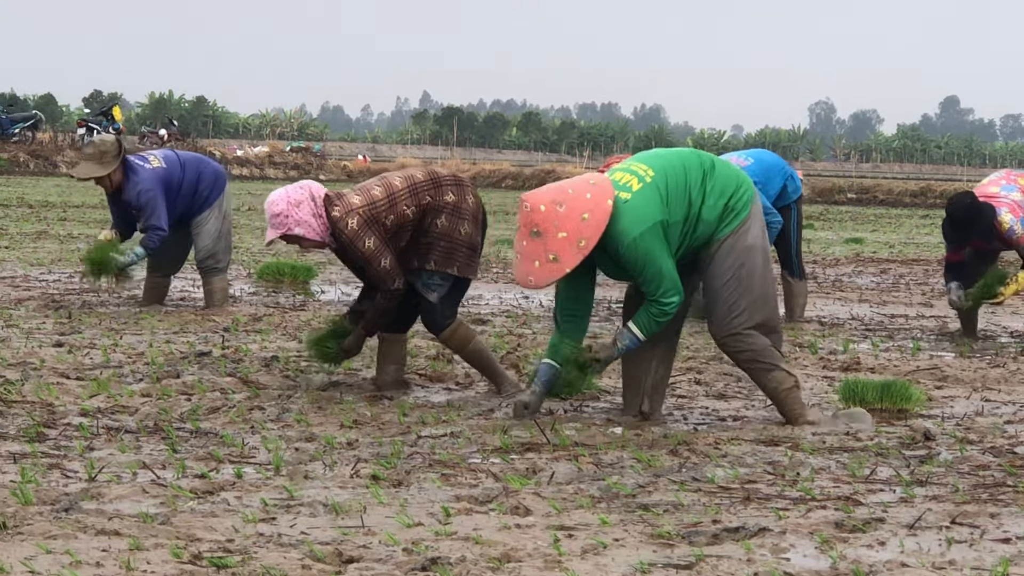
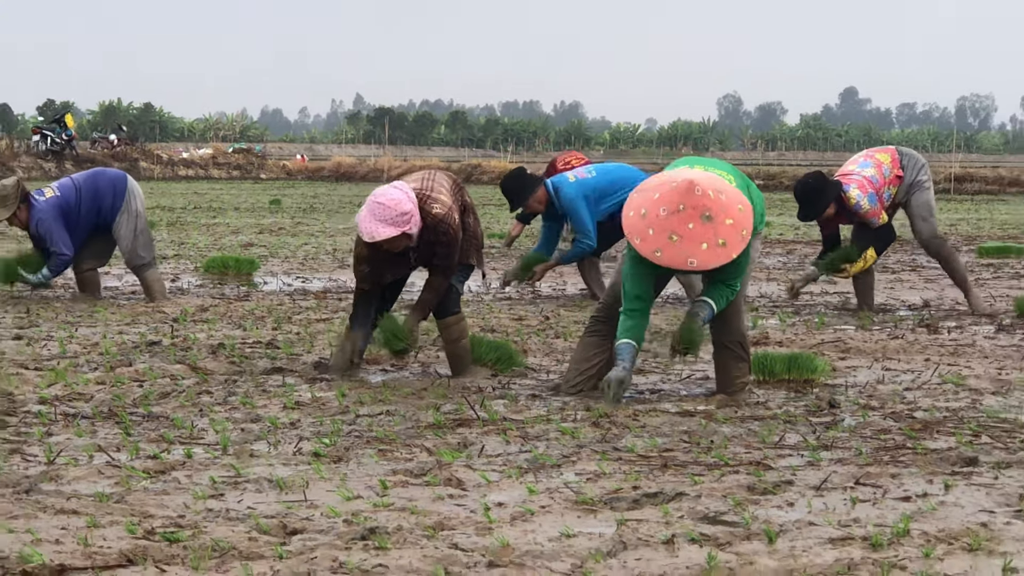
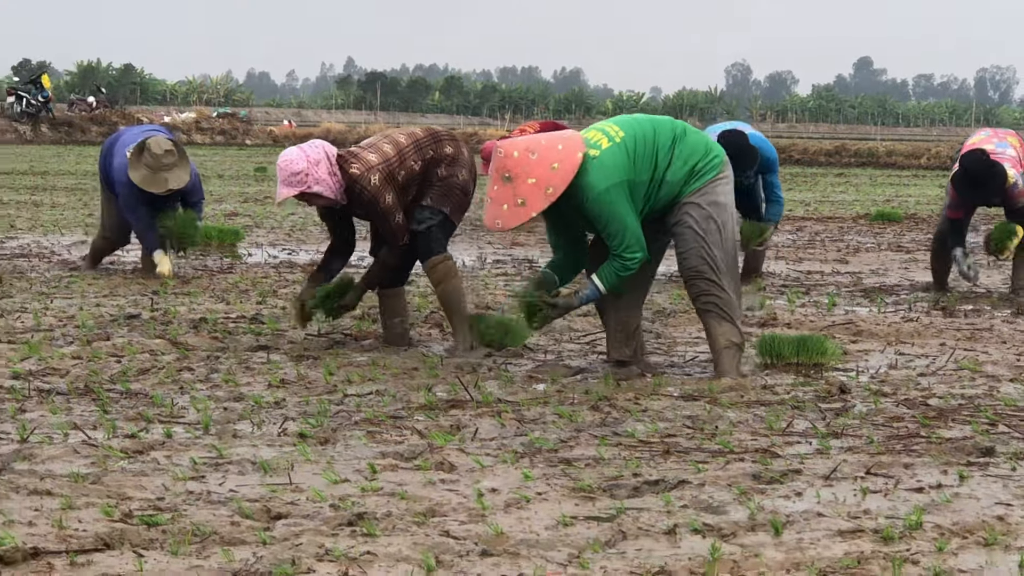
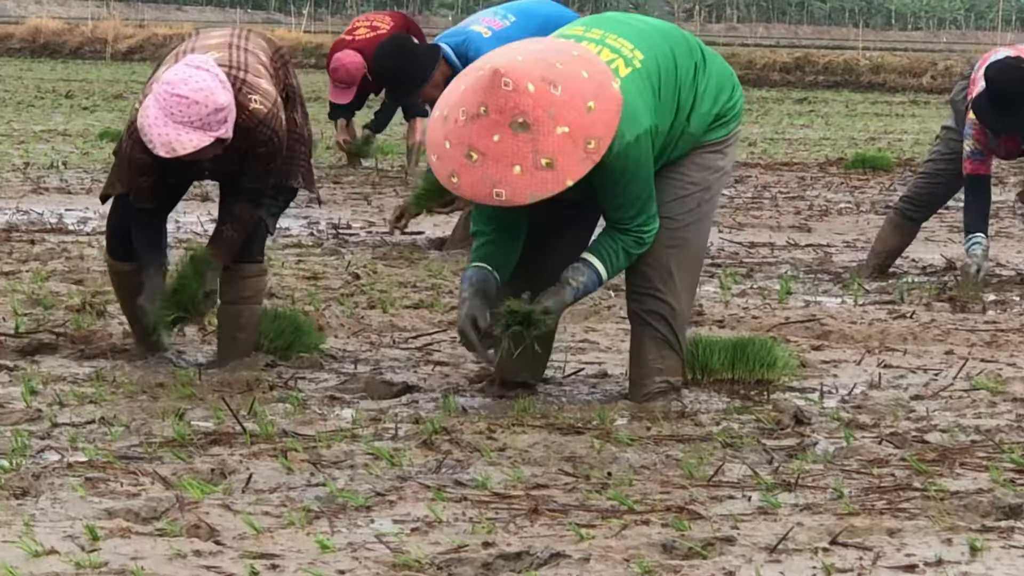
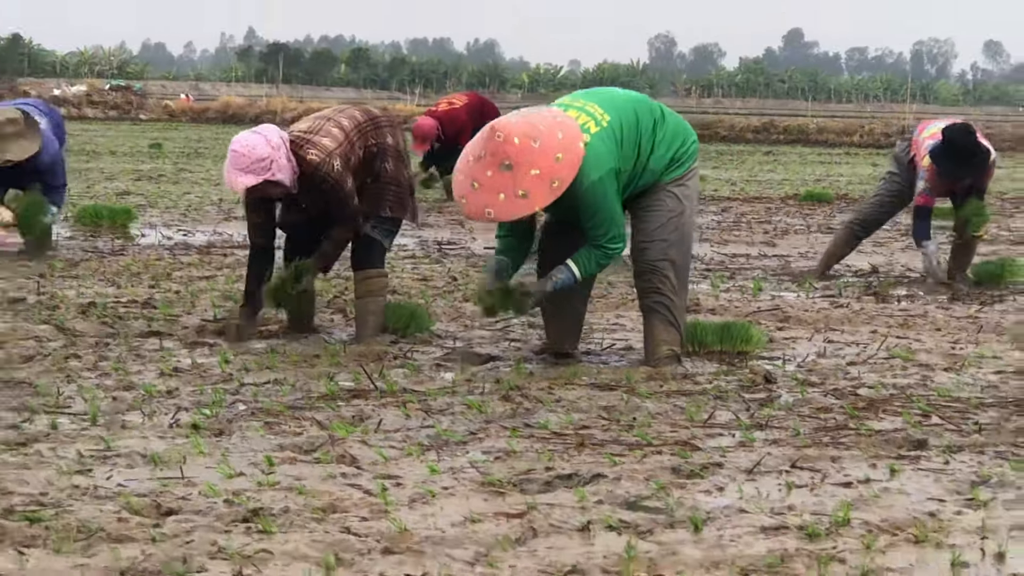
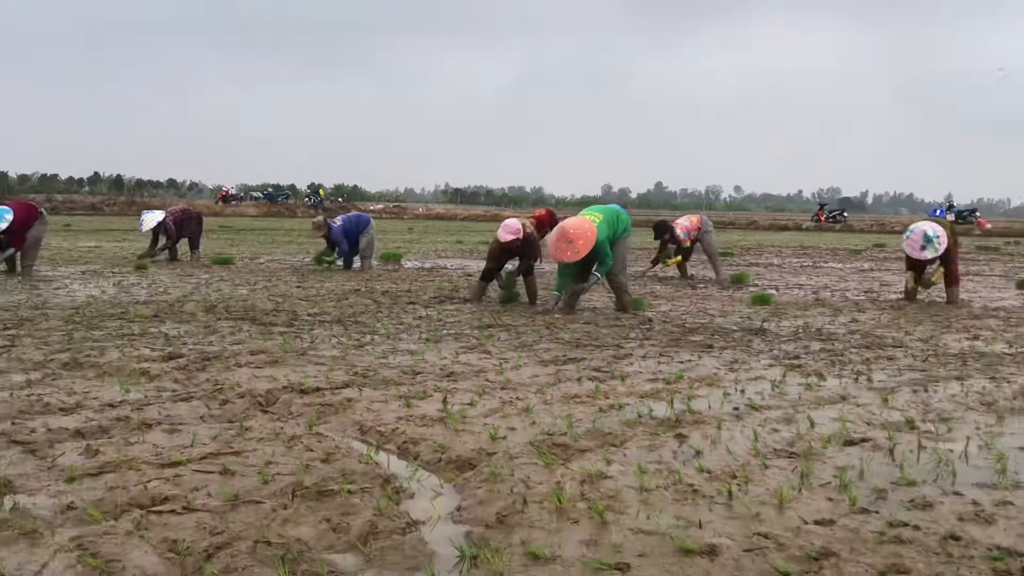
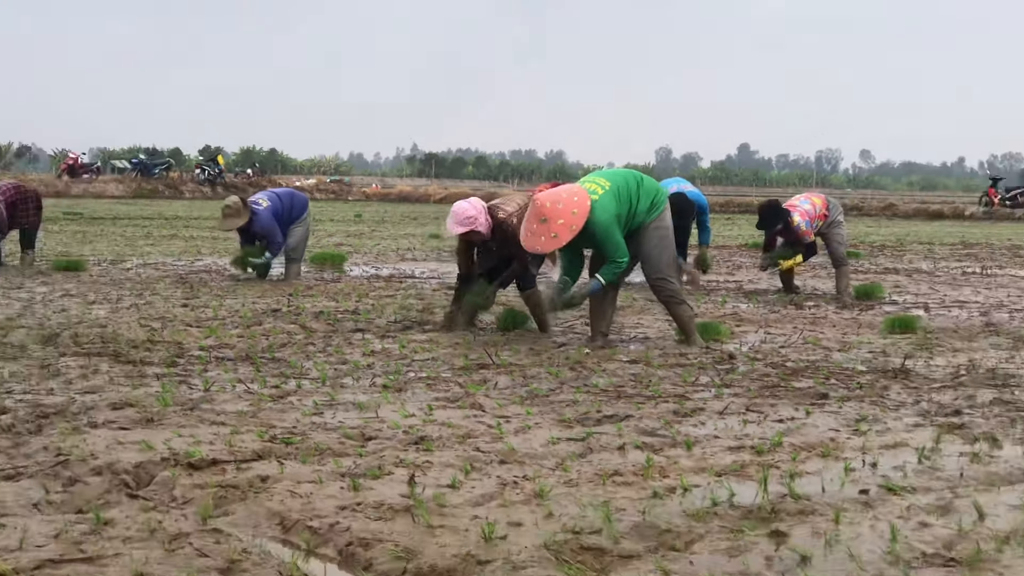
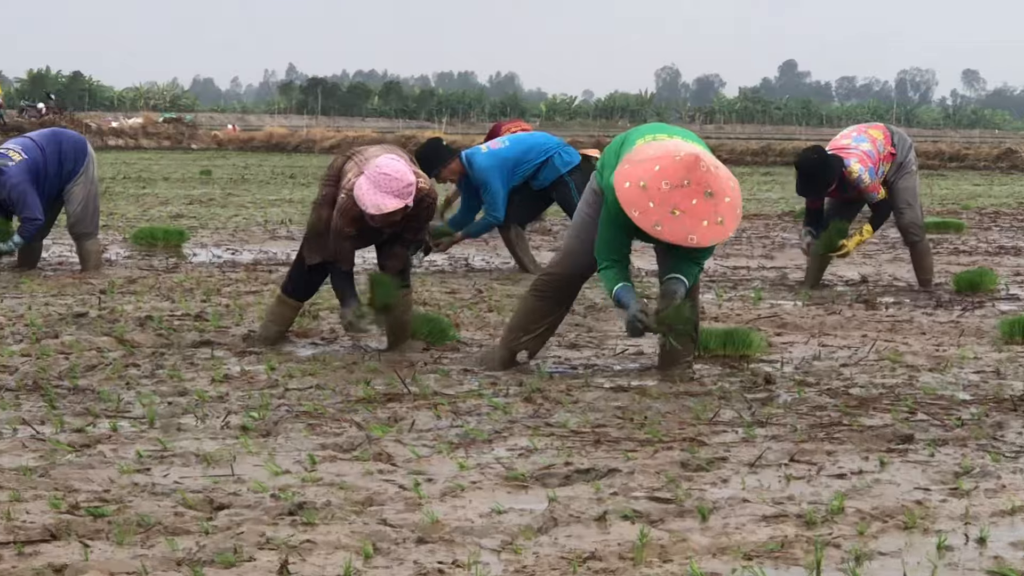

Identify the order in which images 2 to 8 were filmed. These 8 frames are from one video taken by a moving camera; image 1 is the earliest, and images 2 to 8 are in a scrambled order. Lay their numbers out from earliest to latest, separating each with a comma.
2, 8, 4, 5, 3, 7, 6
